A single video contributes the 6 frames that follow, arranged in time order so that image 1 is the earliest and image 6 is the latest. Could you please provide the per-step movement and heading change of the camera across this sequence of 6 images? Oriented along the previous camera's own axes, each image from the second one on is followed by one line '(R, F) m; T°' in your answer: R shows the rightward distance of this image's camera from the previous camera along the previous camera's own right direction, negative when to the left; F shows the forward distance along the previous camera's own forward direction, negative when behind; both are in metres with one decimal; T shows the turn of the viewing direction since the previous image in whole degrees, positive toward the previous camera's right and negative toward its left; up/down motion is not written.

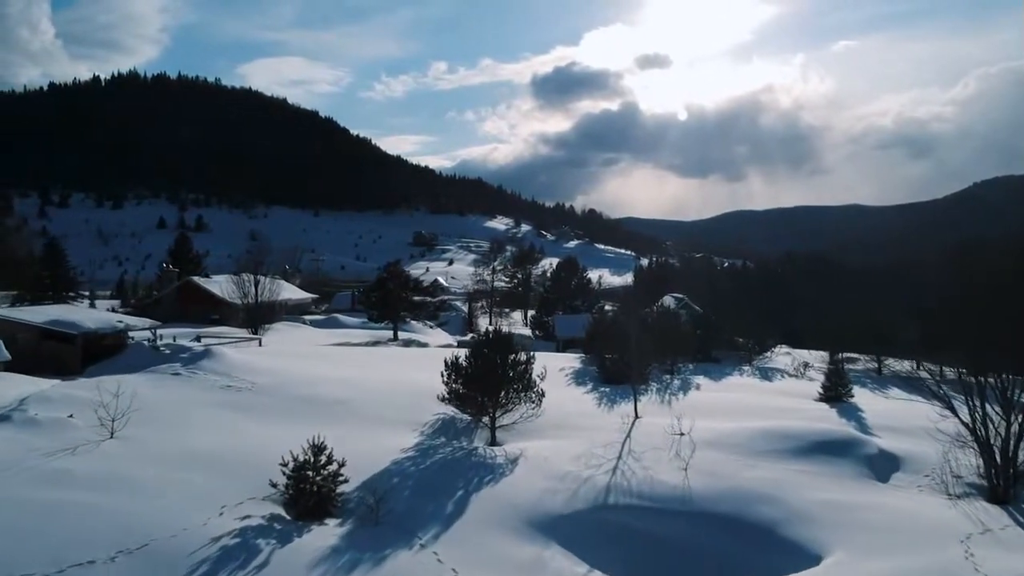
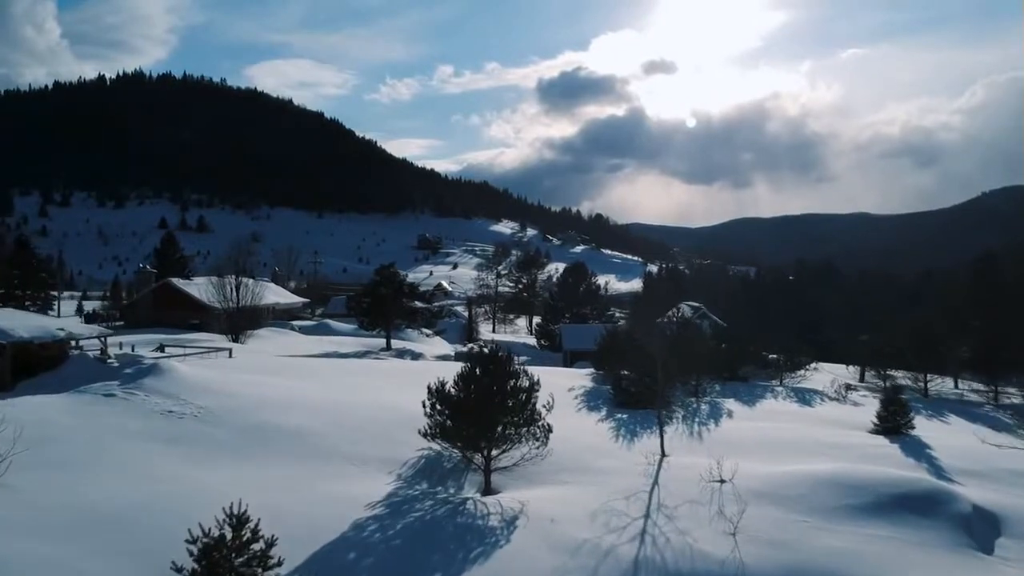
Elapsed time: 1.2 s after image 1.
(+0.1, +4.2) m; 0°
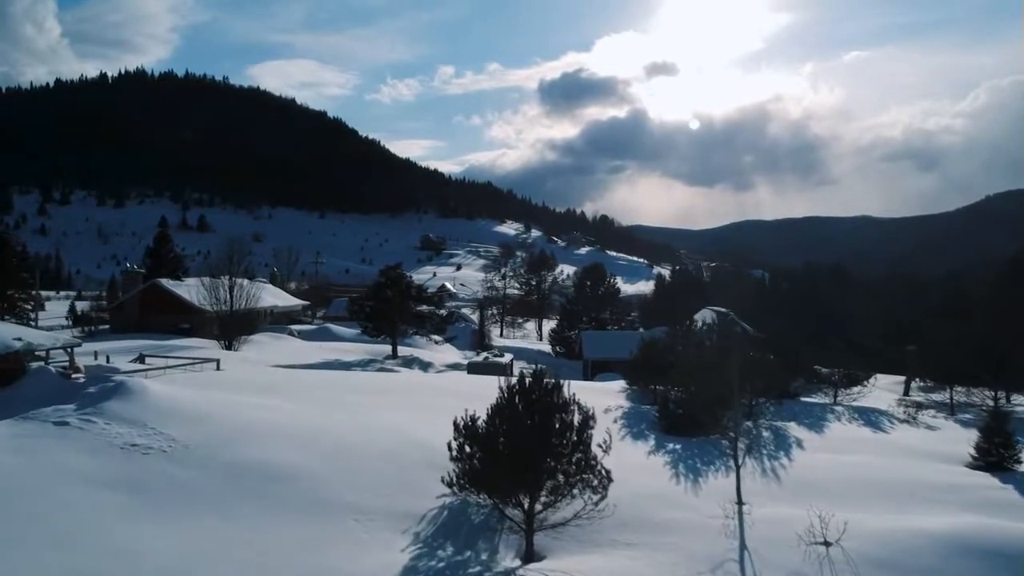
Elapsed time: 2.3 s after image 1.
(-0.7, +3.7) m; 0°
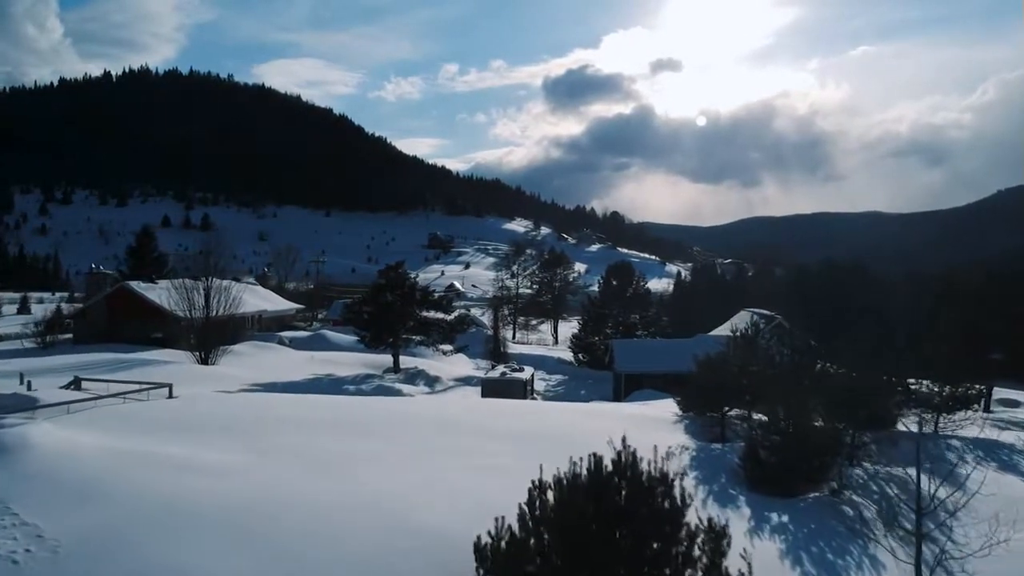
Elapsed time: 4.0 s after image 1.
(-0.5, +5.9) m; 0°
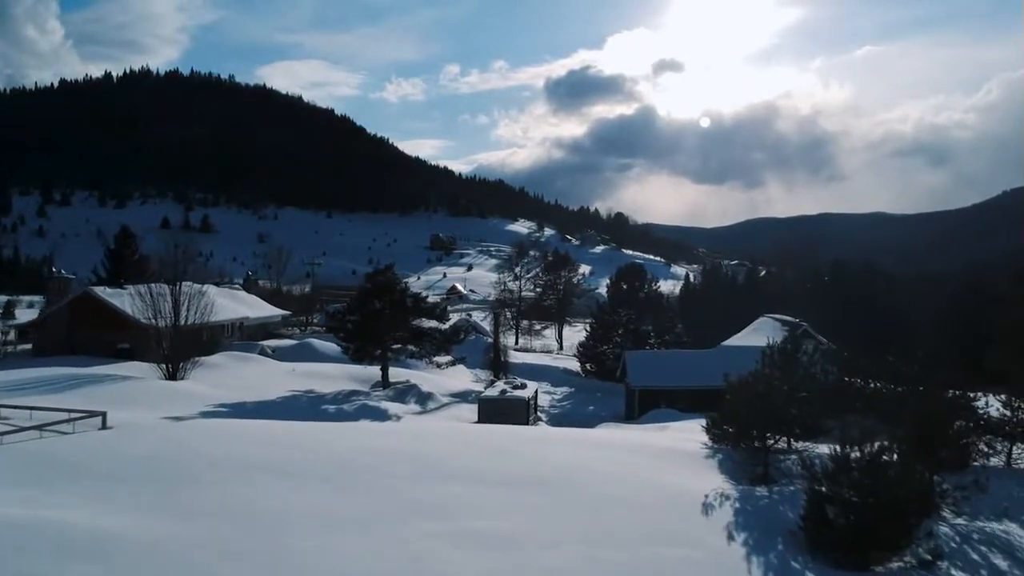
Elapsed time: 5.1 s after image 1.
(+0.1, +3.8) m; 0°
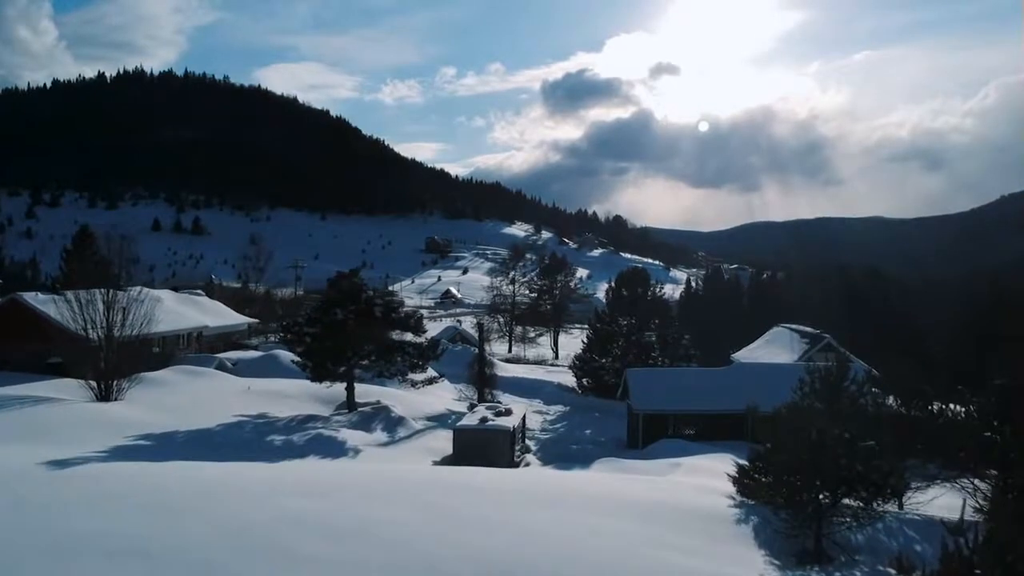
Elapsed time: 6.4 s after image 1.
(+0.4, +4.5) m; 0°
